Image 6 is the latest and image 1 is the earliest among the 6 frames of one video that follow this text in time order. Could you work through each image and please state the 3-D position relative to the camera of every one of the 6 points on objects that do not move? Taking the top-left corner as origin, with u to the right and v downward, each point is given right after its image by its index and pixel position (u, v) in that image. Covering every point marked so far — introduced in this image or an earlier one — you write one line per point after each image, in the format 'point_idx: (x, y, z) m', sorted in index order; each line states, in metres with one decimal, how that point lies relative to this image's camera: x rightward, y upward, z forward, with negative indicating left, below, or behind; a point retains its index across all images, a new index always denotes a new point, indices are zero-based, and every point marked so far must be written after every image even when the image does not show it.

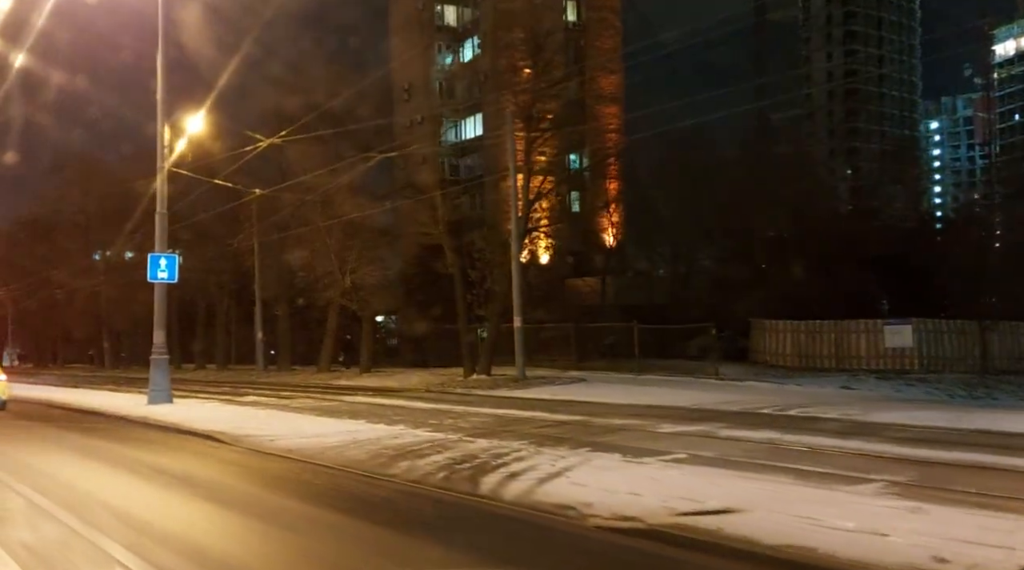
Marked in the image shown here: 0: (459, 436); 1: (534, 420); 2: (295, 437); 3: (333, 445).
0: (-0.8, -2.3, +14.7) m
1: (+0.4, -2.3, +16.4) m
2: (-3.6, -2.5, +15.8) m
3: (-2.6, -2.4, +14.4) m
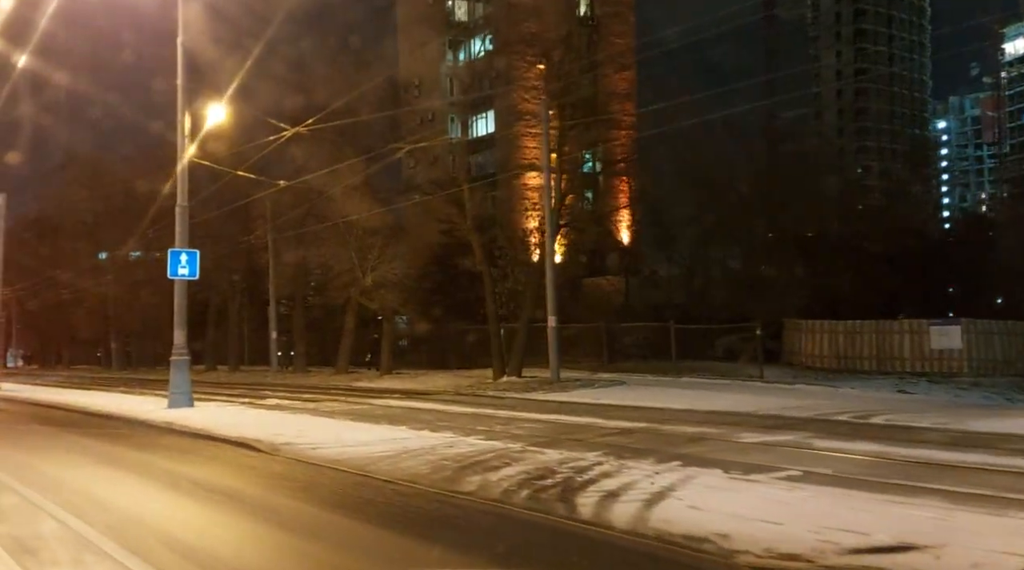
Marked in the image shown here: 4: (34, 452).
0: (+0.1, -2.2, +13.4) m
1: (+1.3, -2.2, +15.1) m
2: (-2.6, -2.4, +14.6) m
3: (-1.7, -2.3, +13.1) m
4: (-7.5, -2.6, +15.3) m
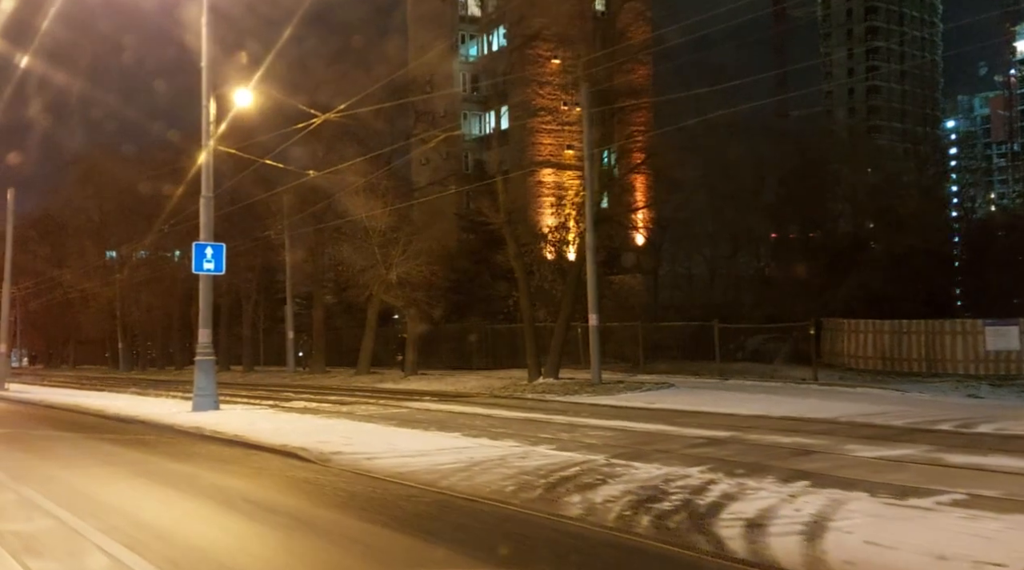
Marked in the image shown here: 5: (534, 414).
0: (+1.1, -2.1, +12.0) m
1: (+2.3, -2.1, +13.7) m
2: (-1.6, -2.3, +13.2) m
3: (-0.7, -2.2, +11.7) m
4: (-6.5, -2.5, +13.9) m
5: (+0.4, -2.5, +19.1) m
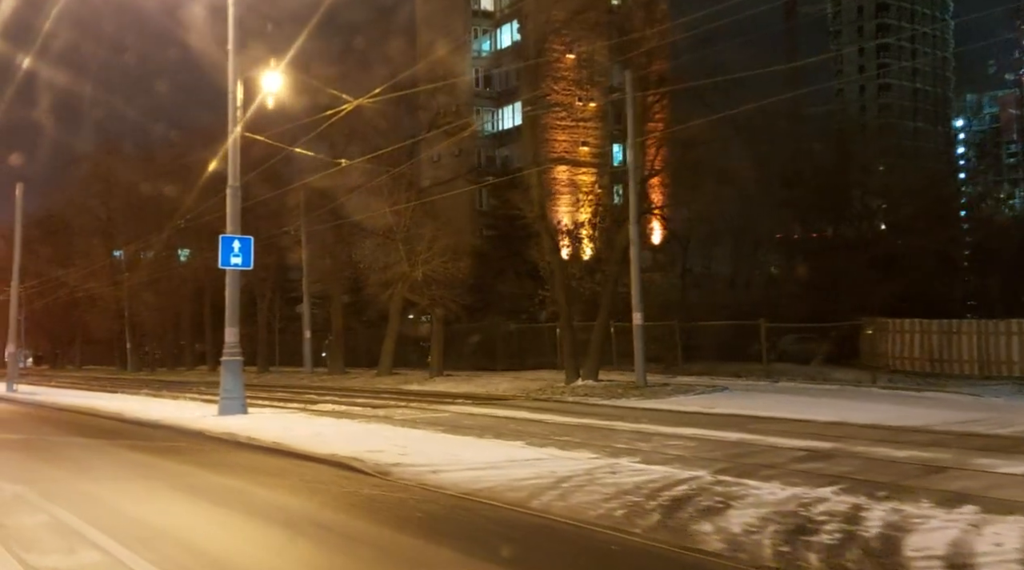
0: (+2.1, -2.1, +10.7) m
1: (+3.3, -2.1, +12.4) m
2: (-0.6, -2.2, +11.9) m
3: (+0.3, -2.1, +10.4) m
4: (-5.5, -2.5, +12.6) m
5: (+1.4, -2.5, +17.8) m
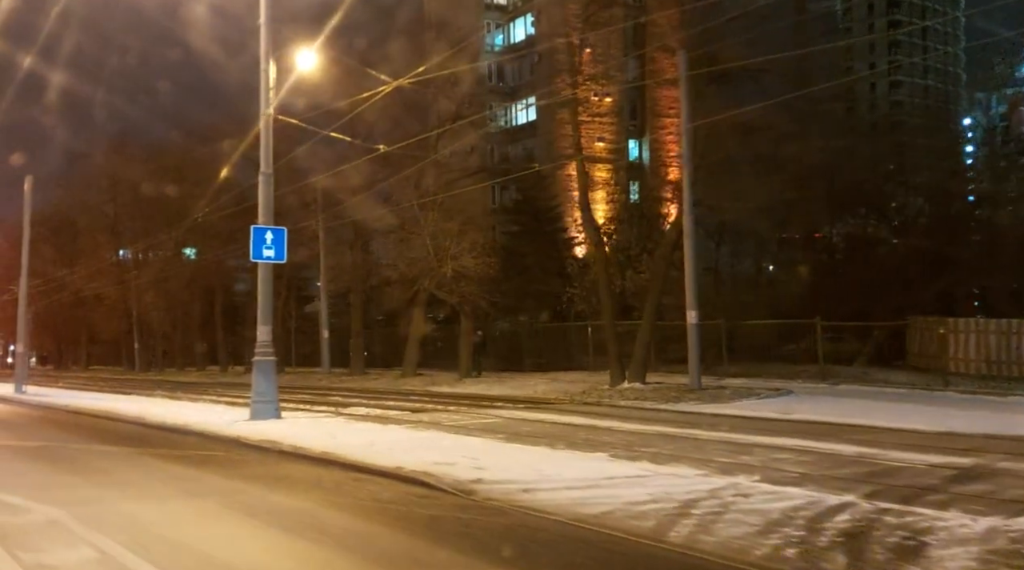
0: (+3.2, -2.0, +9.2) m
1: (+4.4, -2.0, +10.9) m
2: (+0.5, -2.2, +10.3) m
3: (+1.4, -2.1, +8.9) m
4: (-4.4, -2.4, +11.1) m
5: (+2.5, -2.4, +16.3) m
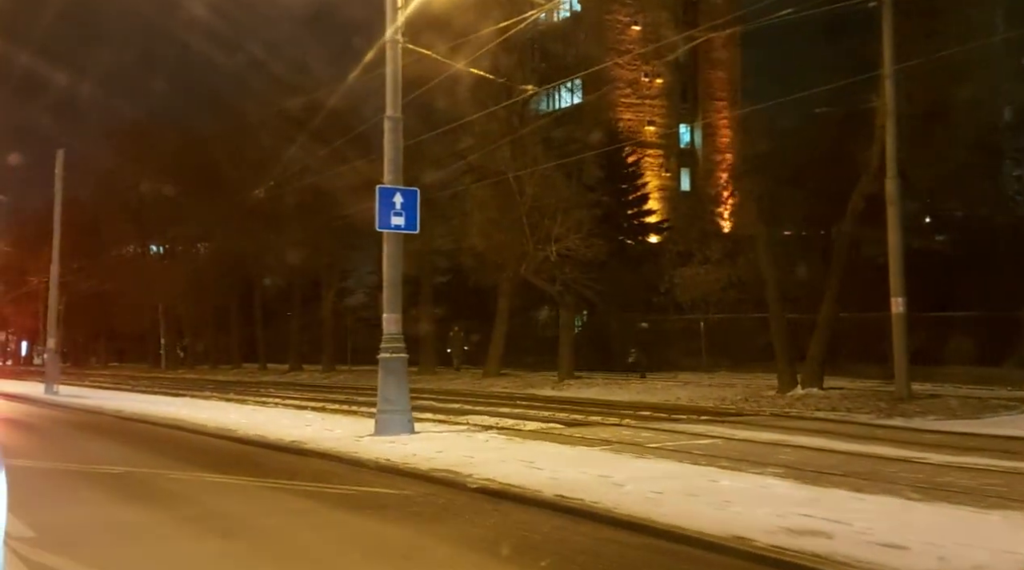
0: (+6.4, -1.7, +4.7) m
1: (+7.6, -1.7, +6.4) m
2: (+3.7, -1.9, +5.9) m
3: (+4.6, -1.8, +4.5) m
4: (-1.2, -2.0, +6.6) m
5: (+5.7, -2.1, +11.8) m
